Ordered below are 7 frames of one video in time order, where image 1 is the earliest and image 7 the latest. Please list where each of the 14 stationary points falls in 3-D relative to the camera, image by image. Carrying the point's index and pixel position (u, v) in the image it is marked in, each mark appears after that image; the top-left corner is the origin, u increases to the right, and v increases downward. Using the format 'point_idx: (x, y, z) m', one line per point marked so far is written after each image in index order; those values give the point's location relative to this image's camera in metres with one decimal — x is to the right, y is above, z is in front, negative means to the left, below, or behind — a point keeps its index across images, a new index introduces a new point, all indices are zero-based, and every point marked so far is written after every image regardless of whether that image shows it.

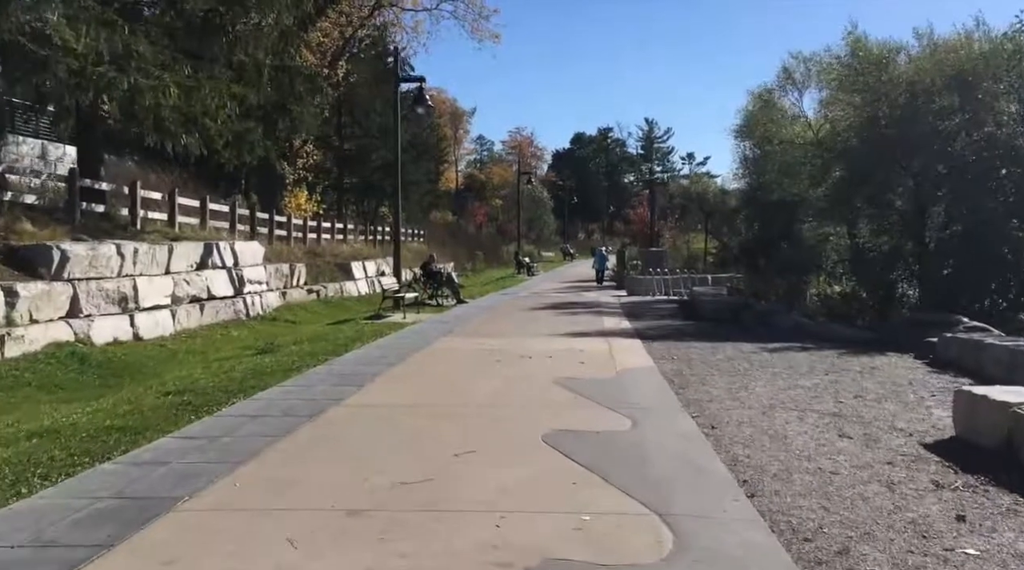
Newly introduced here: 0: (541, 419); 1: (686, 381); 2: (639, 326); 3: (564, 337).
0: (+0.3, -1.3, +8.3) m
1: (+2.2, -1.2, +11.0) m
2: (+2.8, -0.9, +19.1) m
3: (+1.0, -1.0, +16.2) m
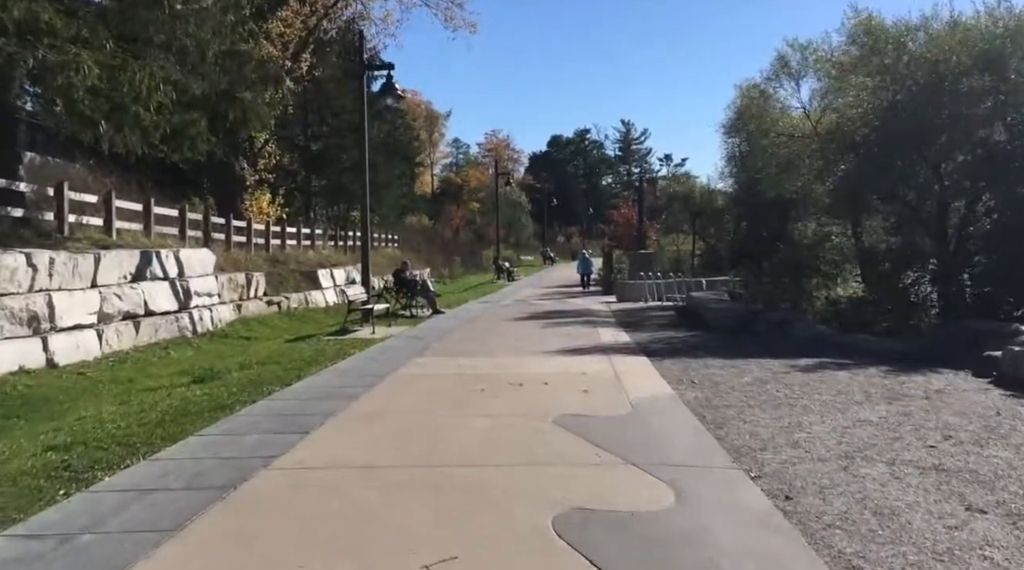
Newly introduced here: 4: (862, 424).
0: (+0.2, -1.4, +6.0) m
1: (+2.1, -1.3, +8.7) m
2: (+2.4, -1.0, +16.8) m
3: (+0.7, -1.1, +13.9) m
4: (+3.3, -1.3, +8.4) m
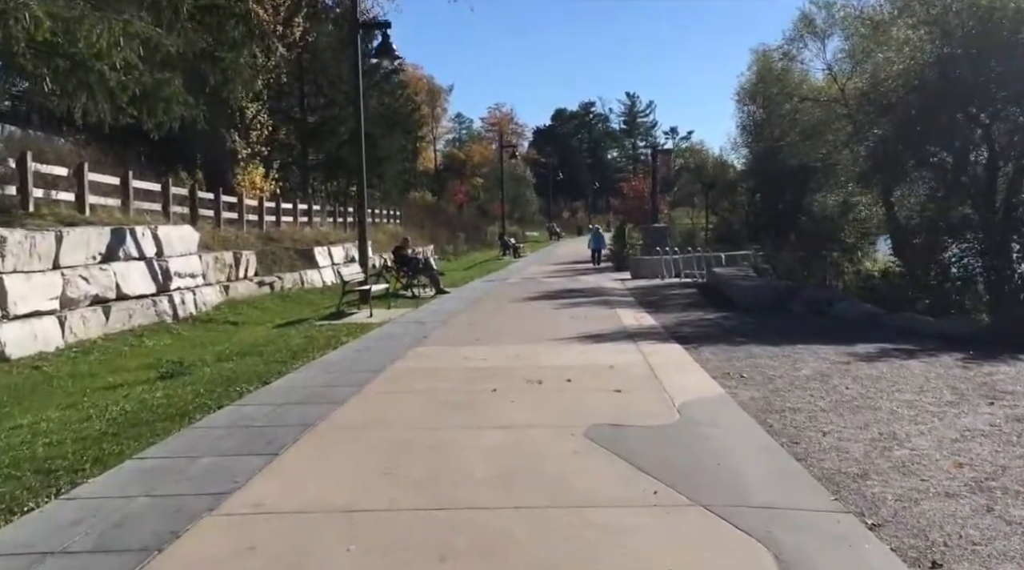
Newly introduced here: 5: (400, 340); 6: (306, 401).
0: (+0.4, -1.3, +4.3) m
1: (+2.2, -1.1, +7.0) m
2: (+2.6, -0.6, +15.1) m
3: (+0.9, -0.8, +12.2) m
4: (+3.5, -1.1, +6.7) m
5: (-1.7, -0.8, +13.1) m
6: (-1.9, -1.1, +8.4) m
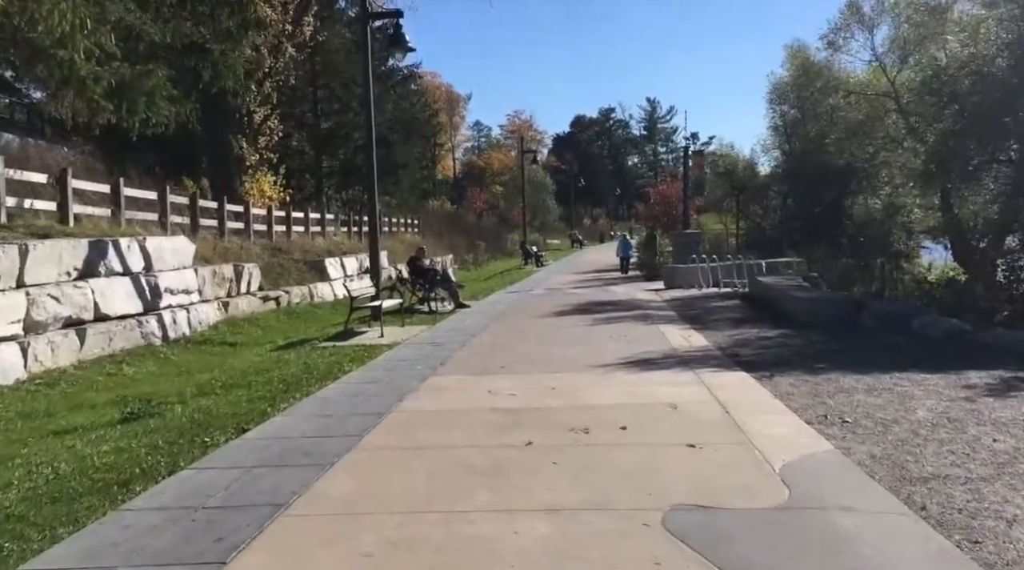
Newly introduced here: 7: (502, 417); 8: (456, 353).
0: (+0.6, -1.4, +2.3) m
1: (+2.5, -1.3, +5.0) m
2: (+3.1, -0.8, +13.1) m
3: (+1.3, -1.0, +10.3) m
4: (+3.7, -1.3, +4.6) m
5: (-1.3, -1.0, +11.2) m
6: (-1.6, -1.3, +6.4) m
7: (-0.1, -1.1, +7.8) m
8: (-0.8, -1.0, +12.4) m
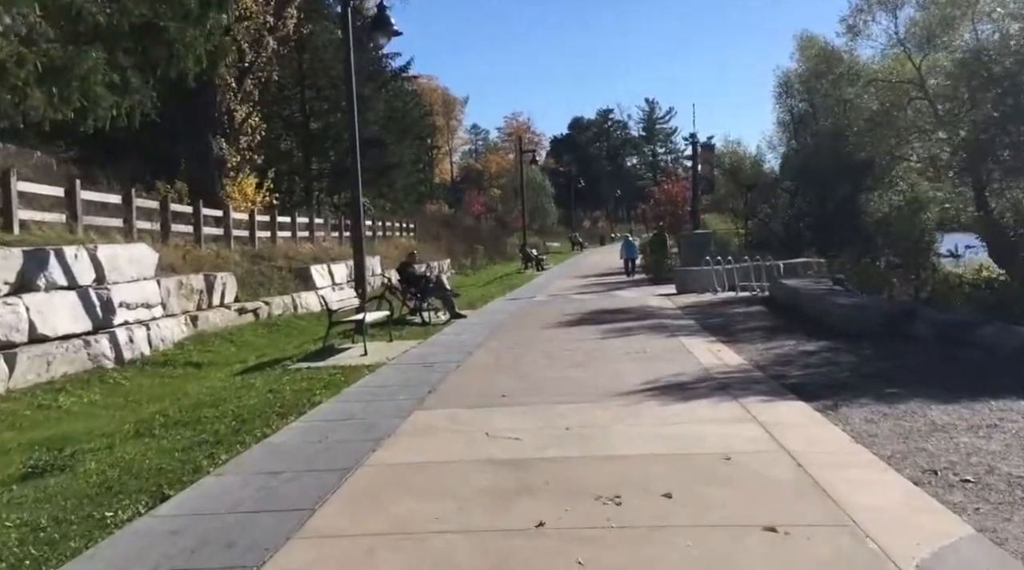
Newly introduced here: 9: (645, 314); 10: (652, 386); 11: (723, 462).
0: (+0.6, -1.5, +0.4) m
1: (+2.5, -1.3, +3.1) m
2: (+3.1, -0.9, +11.2) m
3: (+1.3, -1.1, +8.4) m
4: (+3.8, -1.3, +2.8) m
5: (-1.2, -1.2, +9.3) m
6: (-1.6, -1.4, +4.6) m
7: (-0.1, -1.2, +5.9) m
8: (-0.8, -1.1, +10.6) m
9: (+2.7, -0.6, +18.3) m
10: (+1.5, -1.1, +9.3) m
11: (+1.4, -1.2, +6.1) m
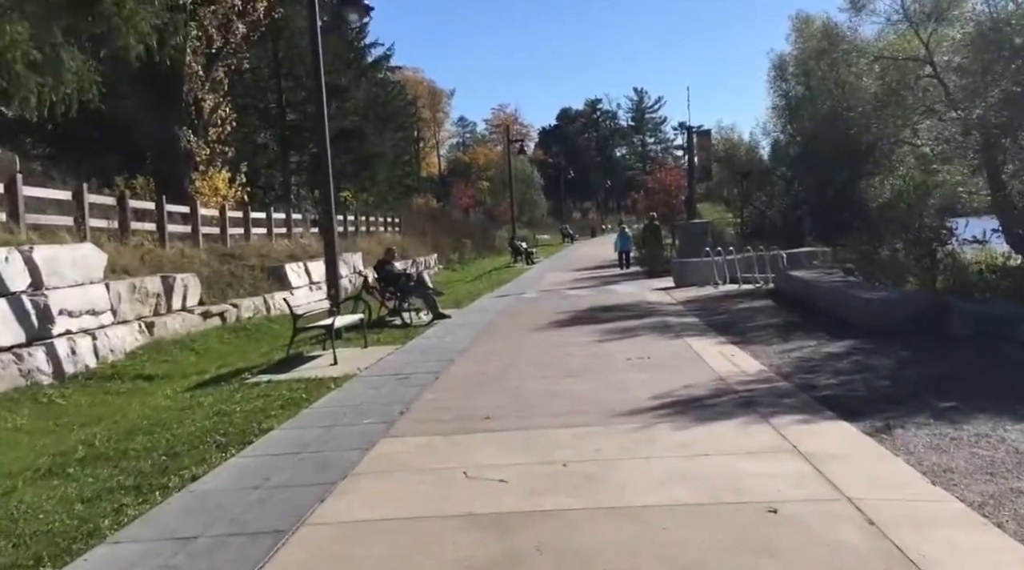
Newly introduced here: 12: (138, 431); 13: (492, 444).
0: (+0.6, -1.6, -1.0) m
1: (+2.5, -1.3, +1.7) m
2: (+2.9, -0.9, +9.8) m
3: (+1.2, -1.1, +7.0) m
4: (+3.7, -1.3, +1.4) m
5: (-1.4, -1.2, +7.9) m
6: (-1.7, -1.5, +3.1) m
7: (-0.2, -1.3, +4.5) m
8: (-0.9, -1.1, +9.1) m
9: (+2.5, -0.5, +16.9) m
10: (+1.3, -1.0, +7.9) m
11: (+1.3, -1.2, +4.7) m
12: (-3.7, -1.4, +8.6) m
13: (-0.2, -1.2, +6.8) m
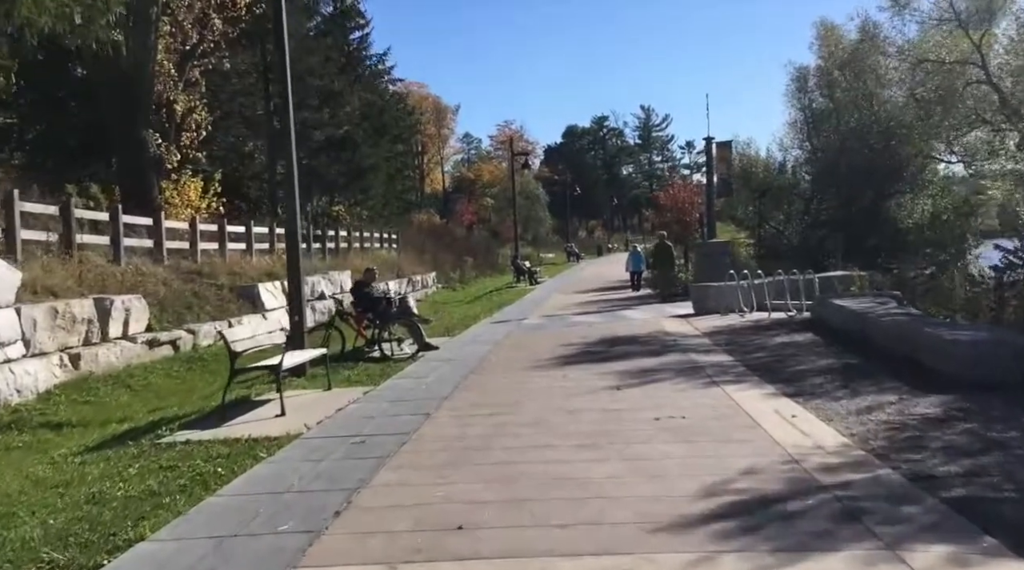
0: (+0.5, -1.7, -3.5) m
1: (+2.3, -1.5, -0.8) m
2: (+2.9, -1.2, +7.3) m
3: (+1.1, -1.4, +4.5) m
4: (+3.6, -1.5, -1.1) m
5: (-1.5, -1.5, +5.4) m
6: (-1.8, -1.6, +0.6) m
7: (-0.3, -1.5, +2.0) m
8: (-1.0, -1.4, +6.6) m
9: (+2.4, -1.0, +14.4) m
10: (+1.3, -1.3, +5.4) m
11: (+1.2, -1.4, +2.2) m
12: (-3.8, -1.7, +6.1) m
13: (-0.3, -1.4, +4.3) m
